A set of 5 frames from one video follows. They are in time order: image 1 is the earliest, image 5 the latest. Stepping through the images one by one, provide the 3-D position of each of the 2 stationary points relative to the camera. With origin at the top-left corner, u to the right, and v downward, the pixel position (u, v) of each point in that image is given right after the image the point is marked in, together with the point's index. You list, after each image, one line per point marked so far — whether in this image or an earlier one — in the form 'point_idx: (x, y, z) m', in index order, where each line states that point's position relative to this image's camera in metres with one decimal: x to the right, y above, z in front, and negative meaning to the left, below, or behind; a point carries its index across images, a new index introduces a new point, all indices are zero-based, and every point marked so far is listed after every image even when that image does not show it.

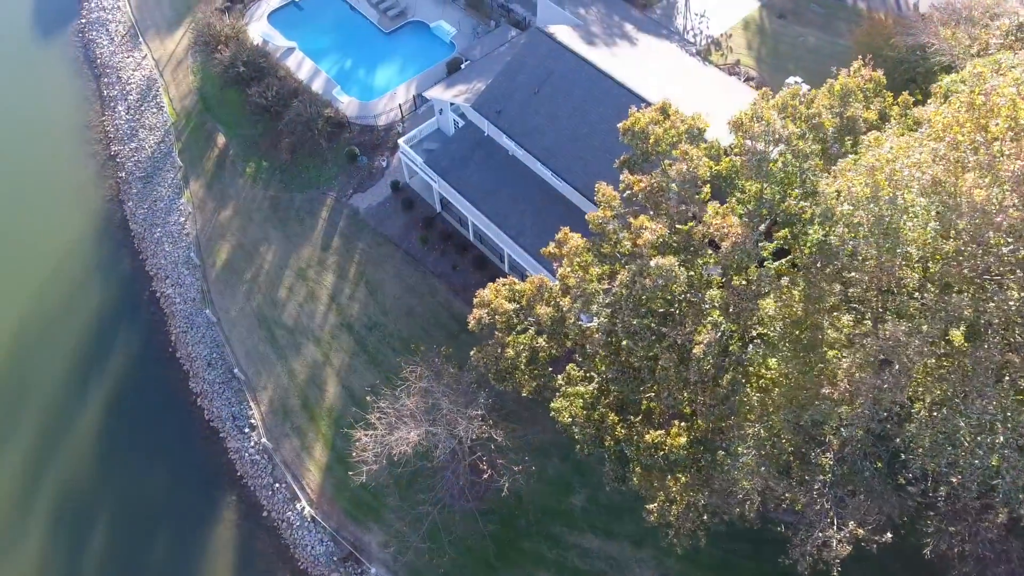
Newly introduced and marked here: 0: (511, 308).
0: (+0.1, -0.6, +19.5) m
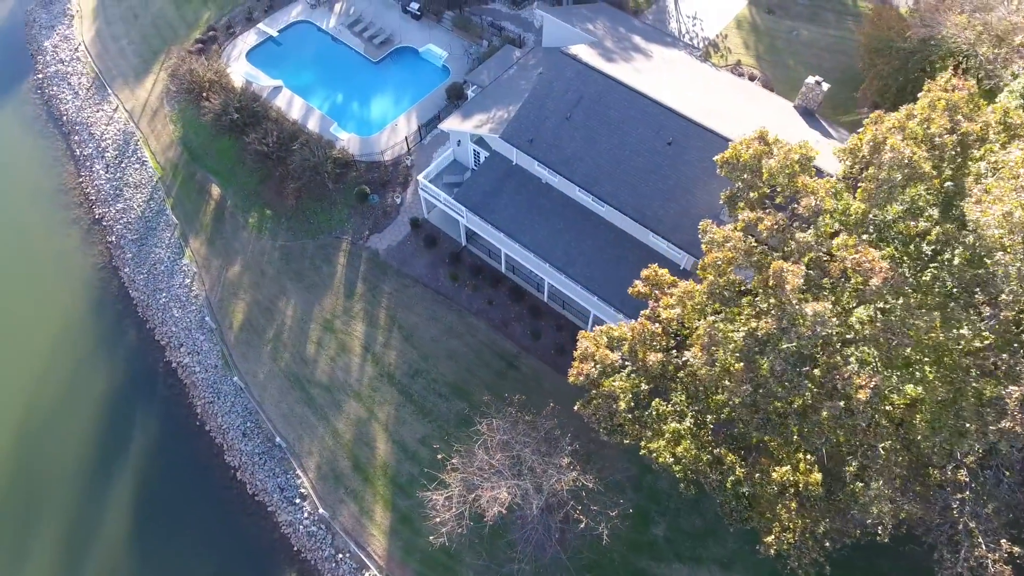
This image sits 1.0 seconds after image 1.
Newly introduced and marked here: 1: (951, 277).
0: (+3.2, -2.1, +18.6) m
1: (+11.2, +0.3, +15.5) m
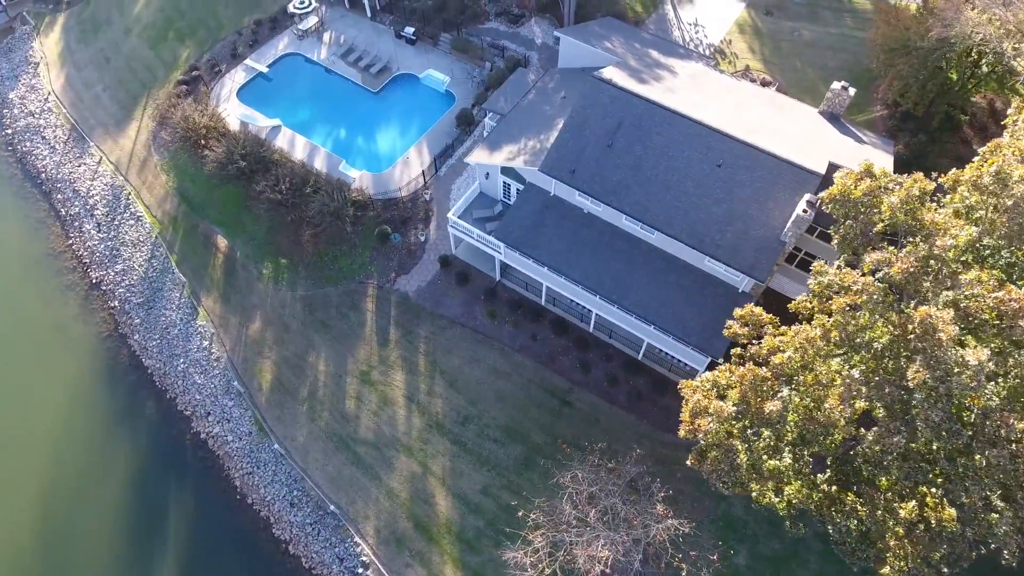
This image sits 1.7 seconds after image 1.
0: (+6.3, -3.5, +17.8) m
1: (+14.3, -0.4, +15.2) m
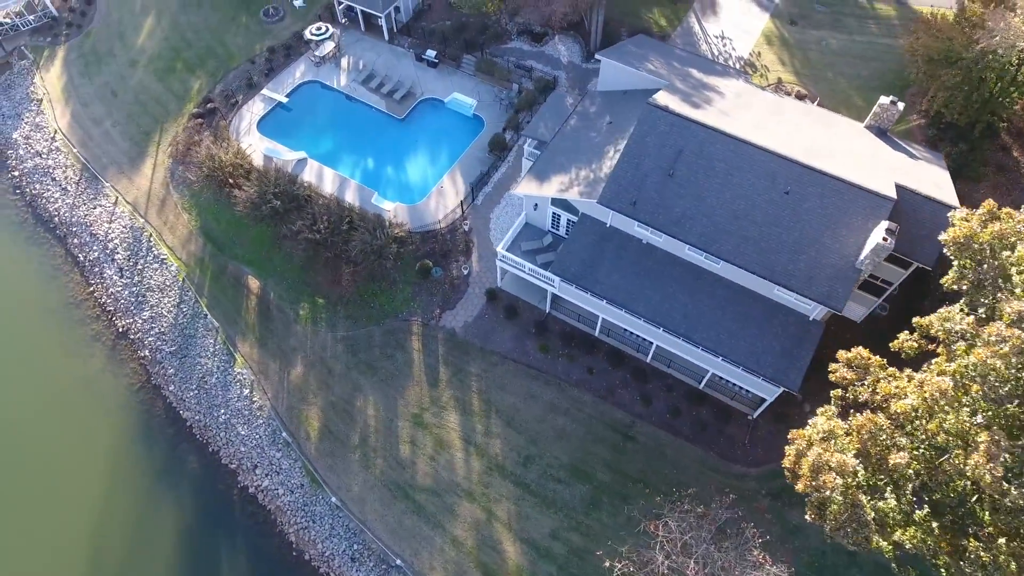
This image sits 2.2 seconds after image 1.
0: (+9.5, -4.8, +17.1) m
1: (+17.3, -1.4, +14.7) m
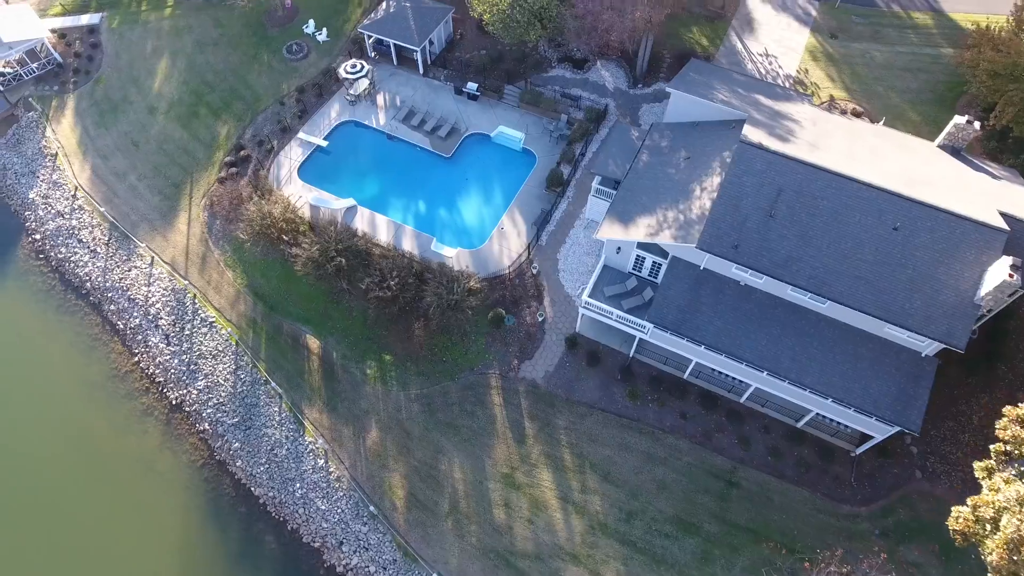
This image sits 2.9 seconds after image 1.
0: (+14.4, -6.5, +16.3) m
1: (+22.1, -2.5, +14.2) m
